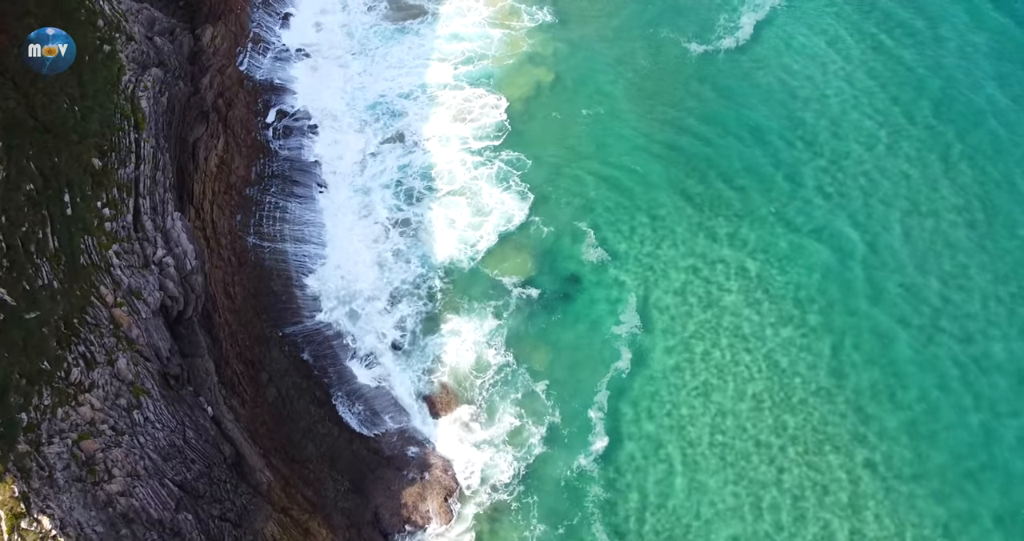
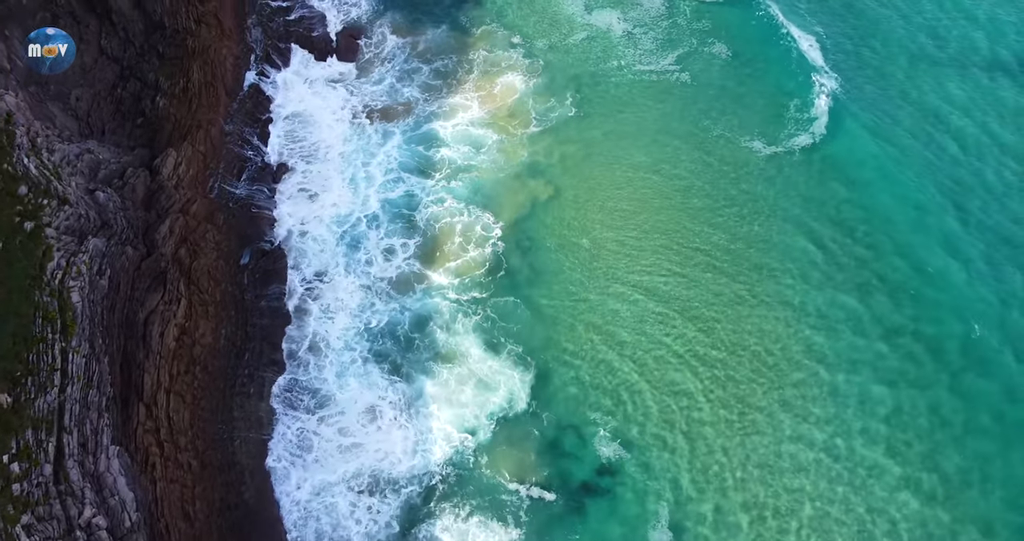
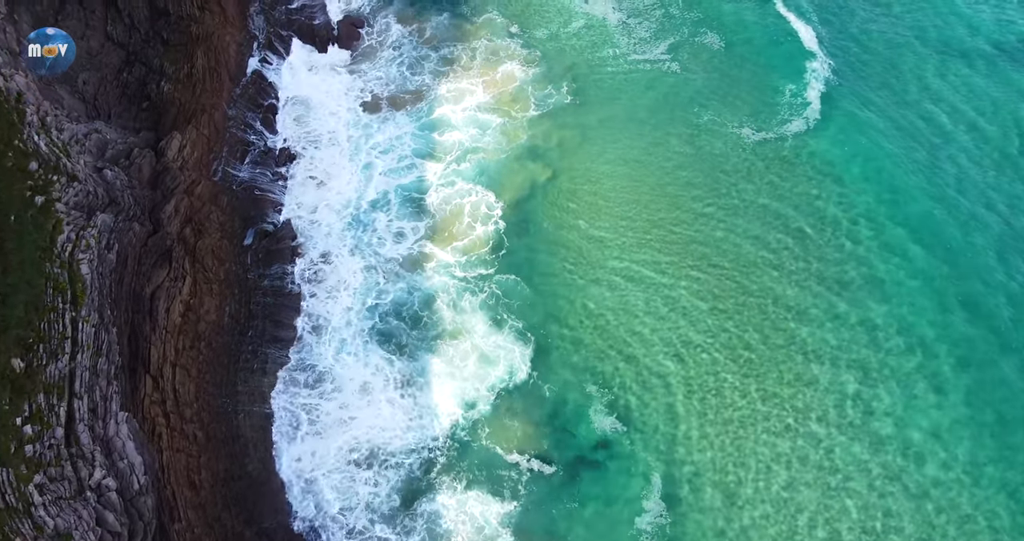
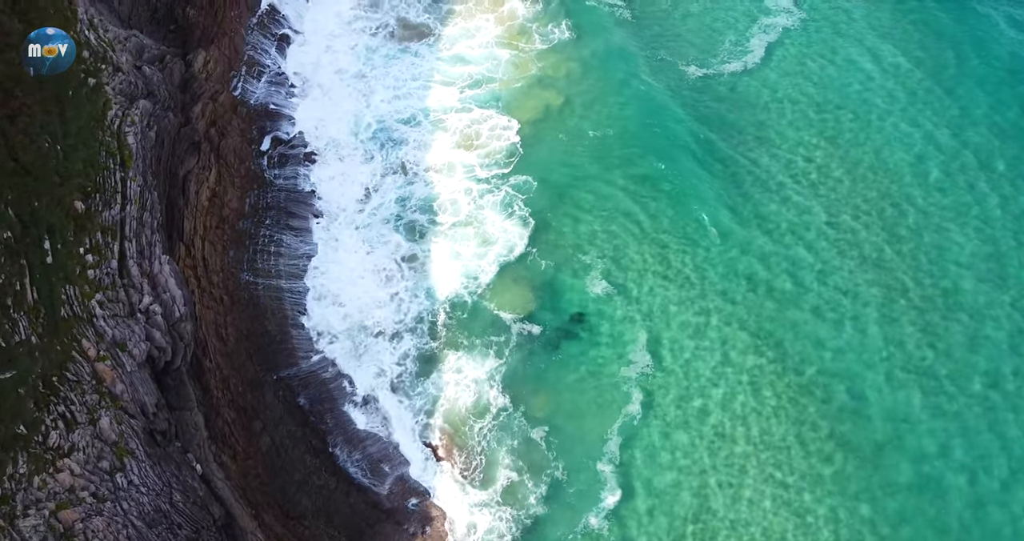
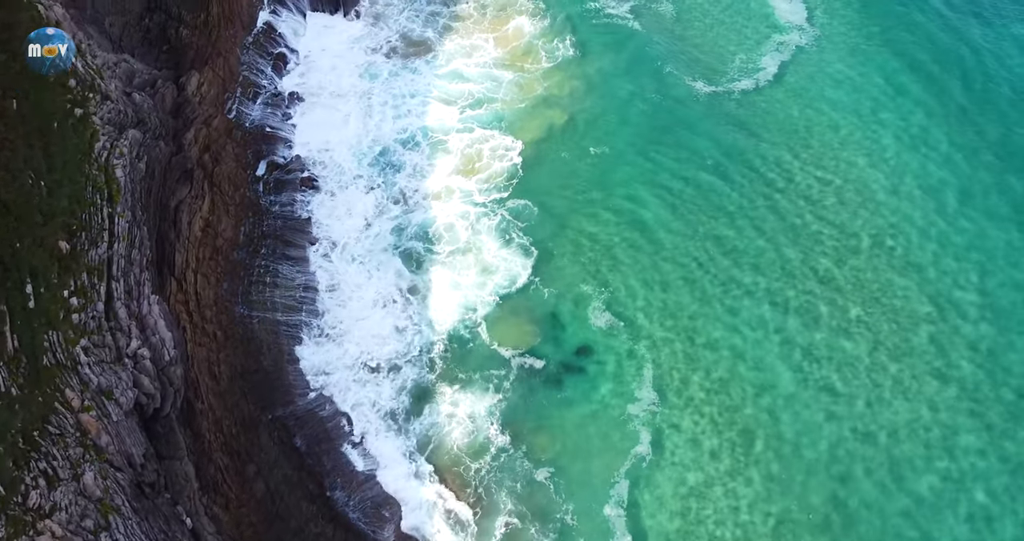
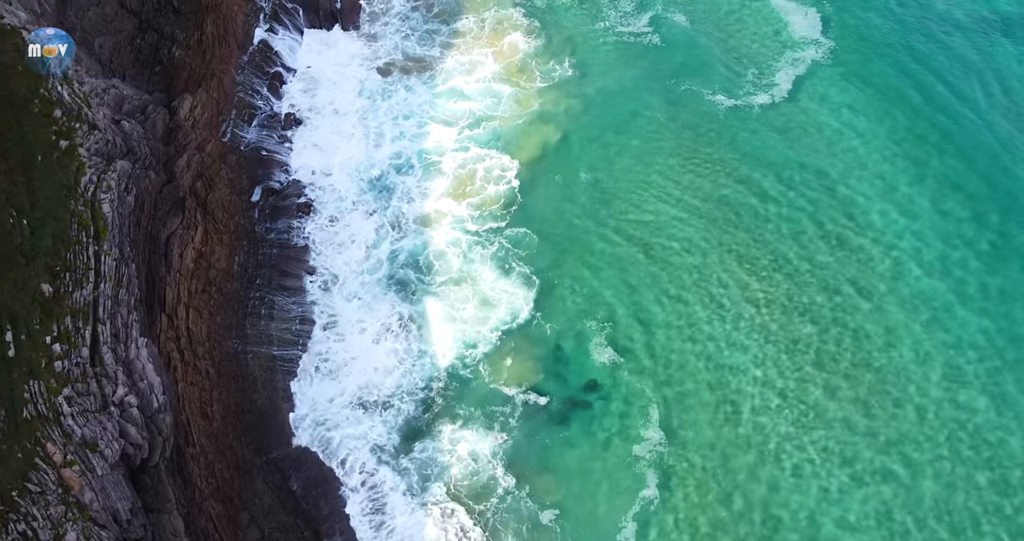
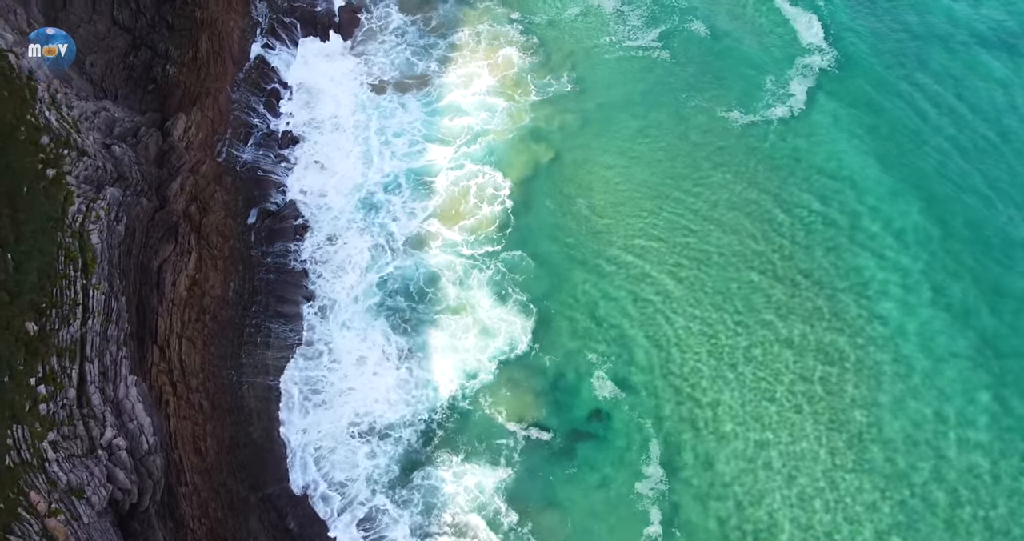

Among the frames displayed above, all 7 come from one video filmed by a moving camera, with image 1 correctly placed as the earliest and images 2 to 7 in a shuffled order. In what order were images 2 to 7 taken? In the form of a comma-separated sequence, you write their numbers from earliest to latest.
4, 5, 6, 7, 3, 2
